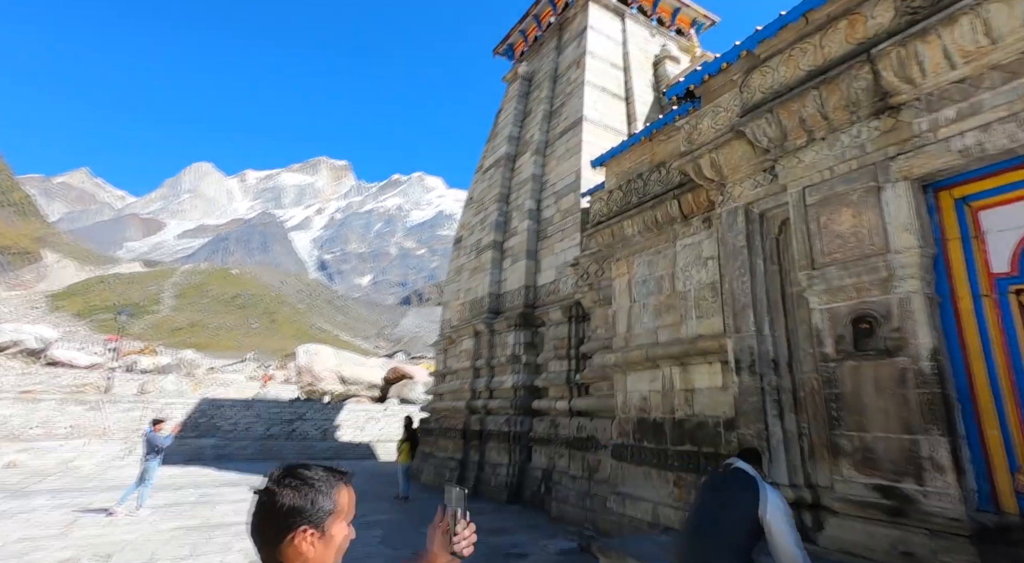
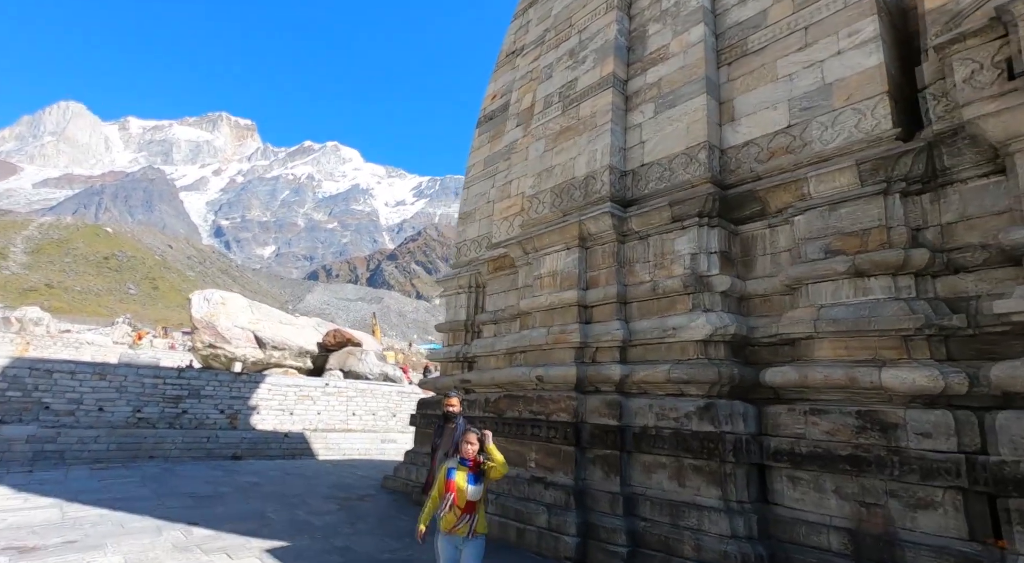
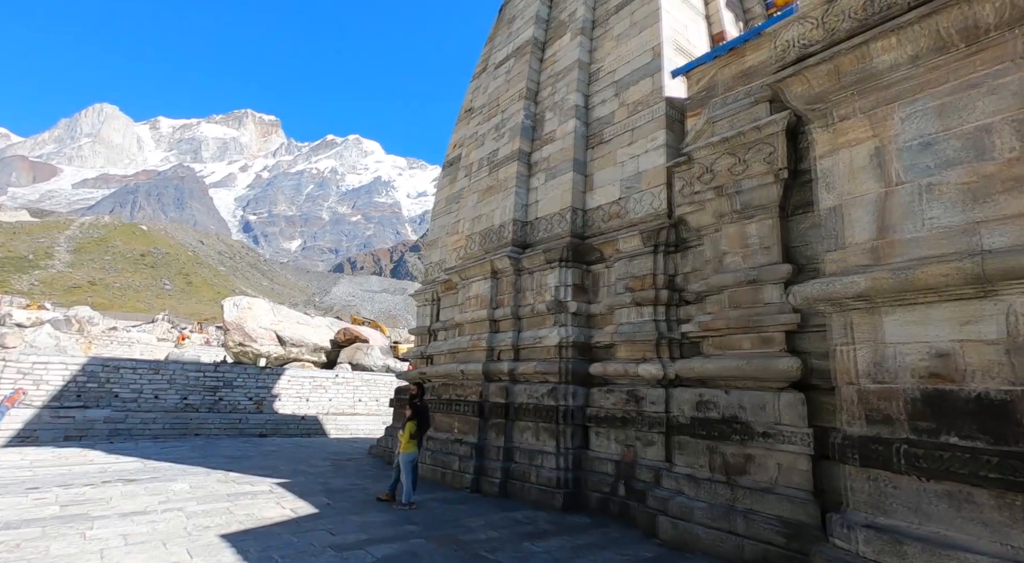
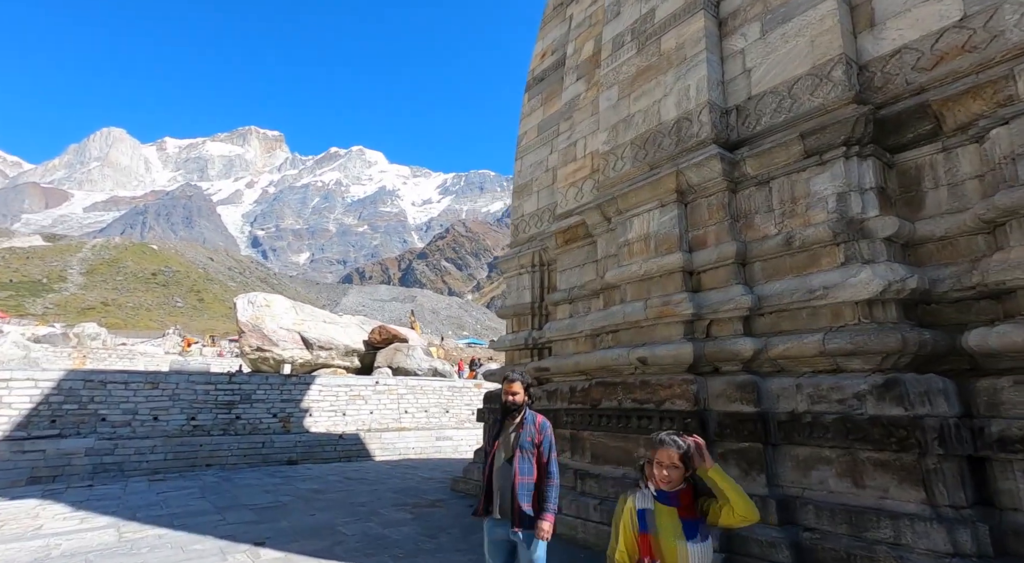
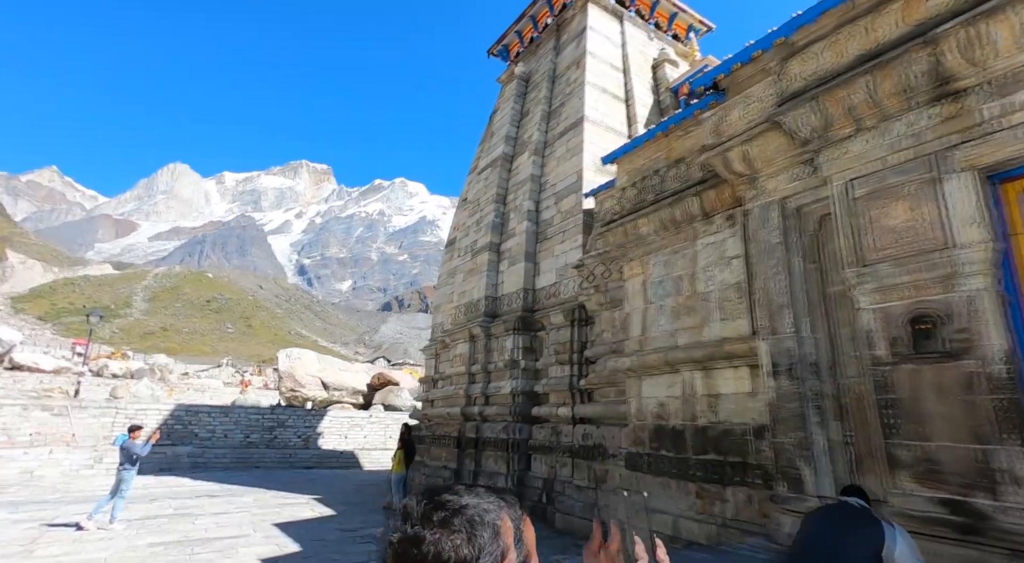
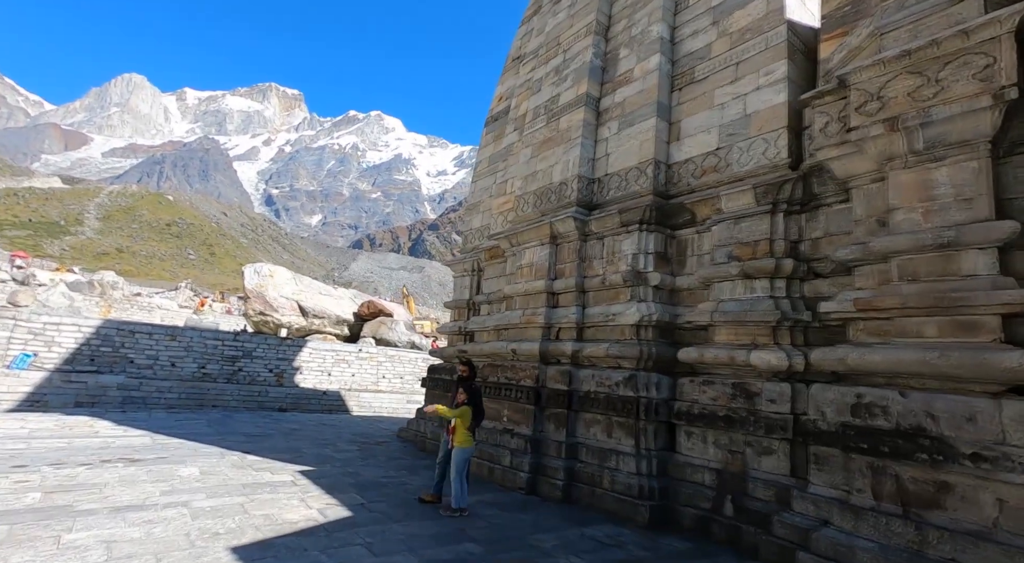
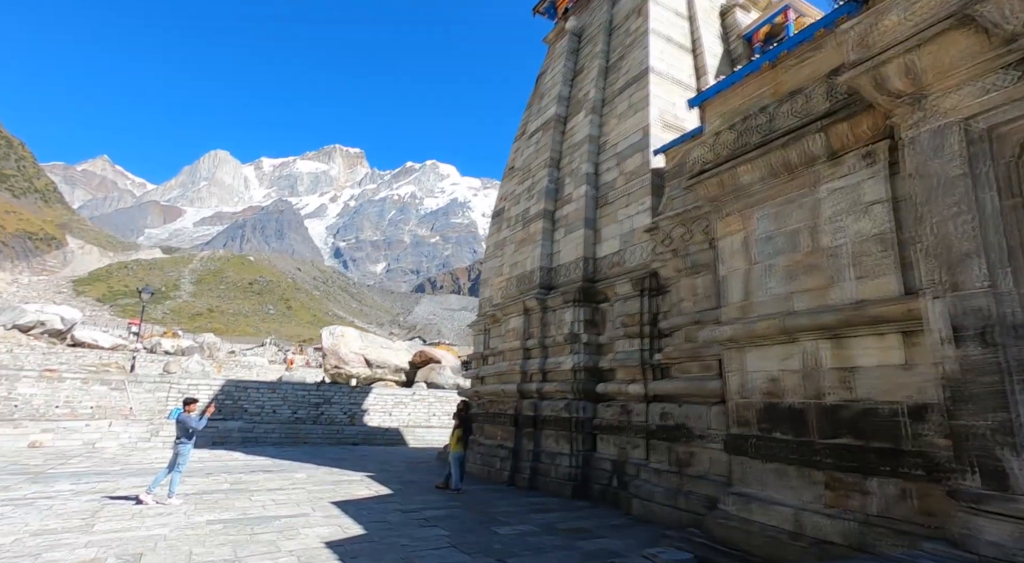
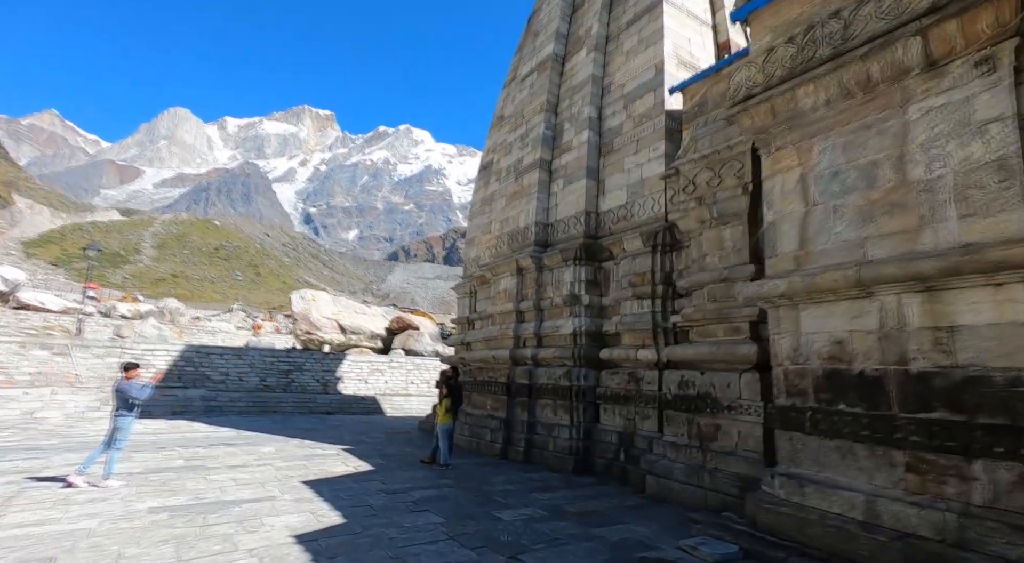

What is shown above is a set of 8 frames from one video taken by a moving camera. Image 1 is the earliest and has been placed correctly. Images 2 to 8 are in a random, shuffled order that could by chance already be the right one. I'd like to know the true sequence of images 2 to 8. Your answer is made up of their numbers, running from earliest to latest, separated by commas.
5, 7, 8, 3, 6, 2, 4
